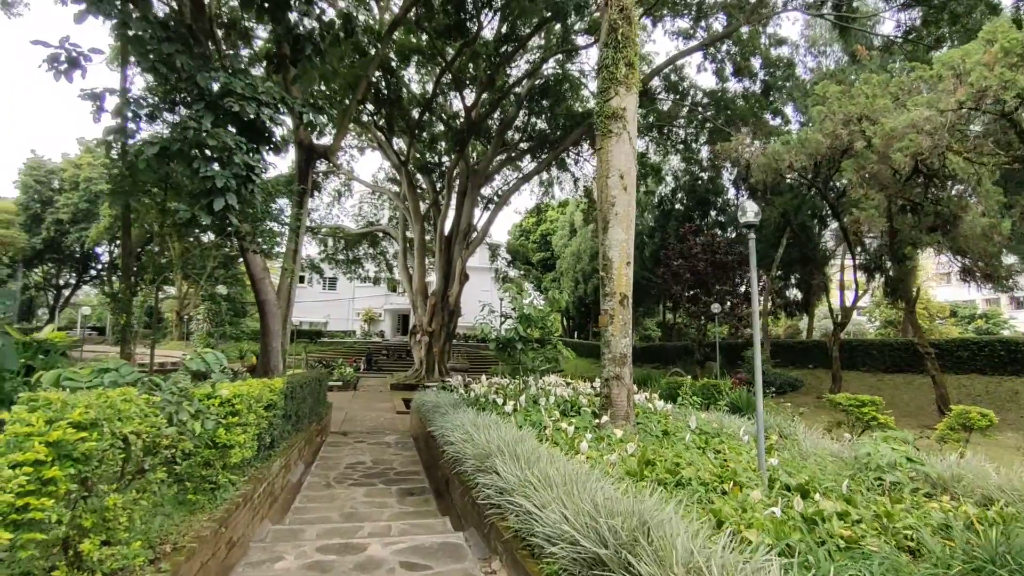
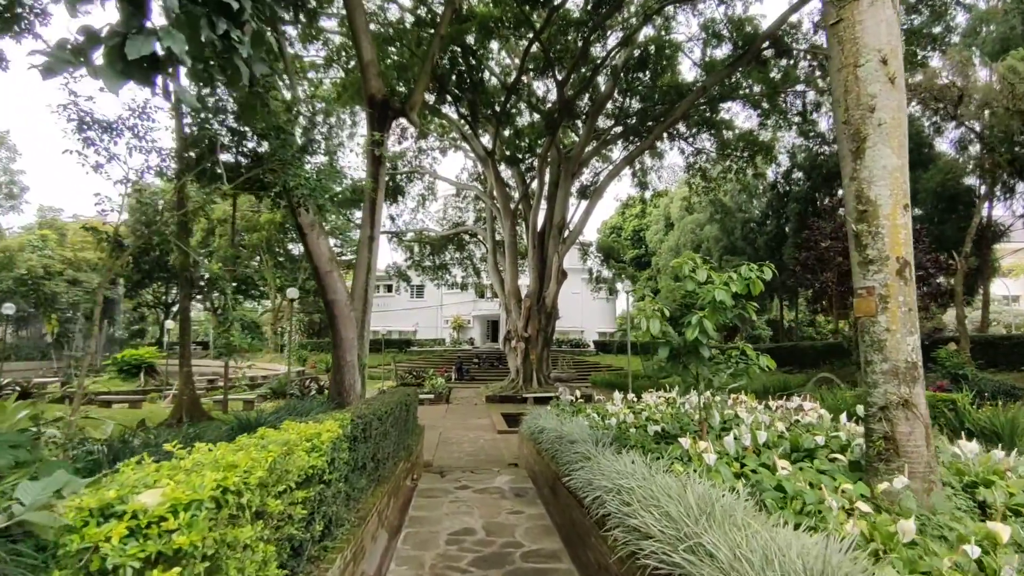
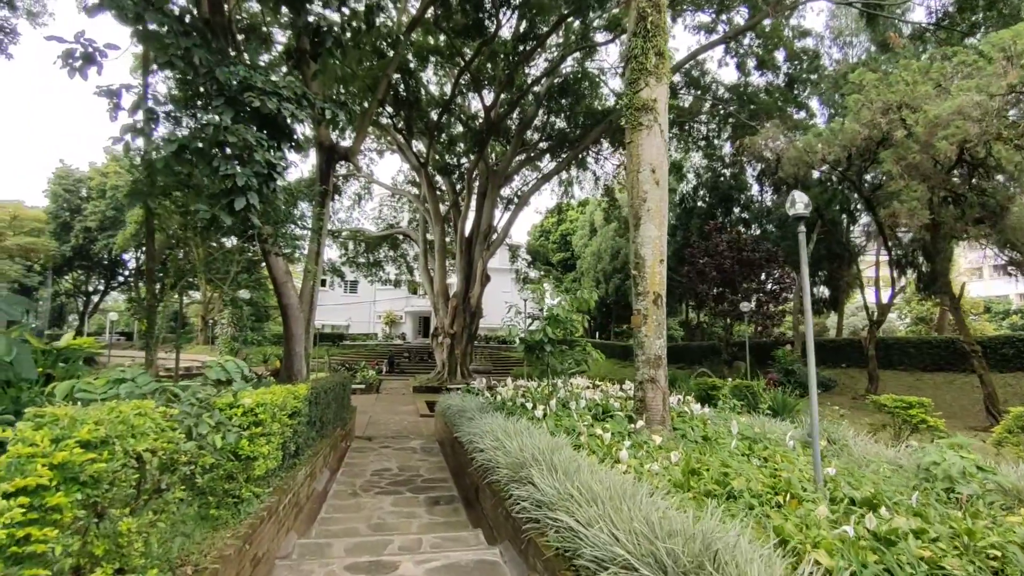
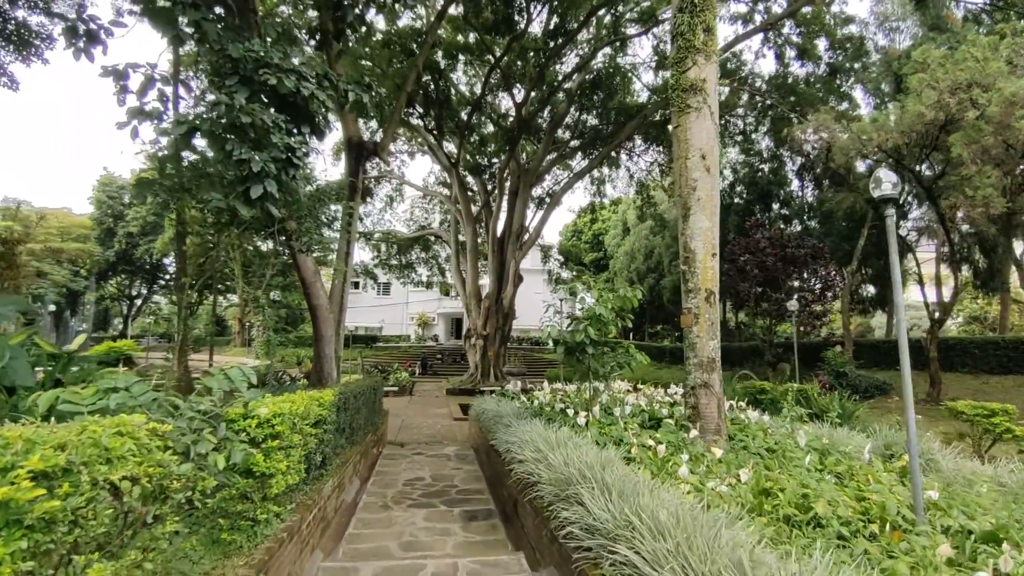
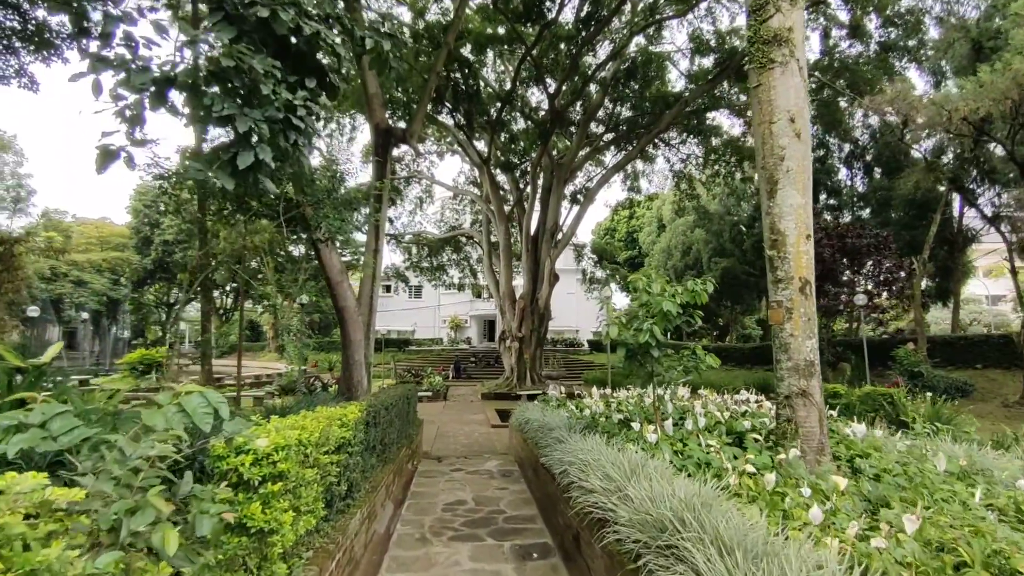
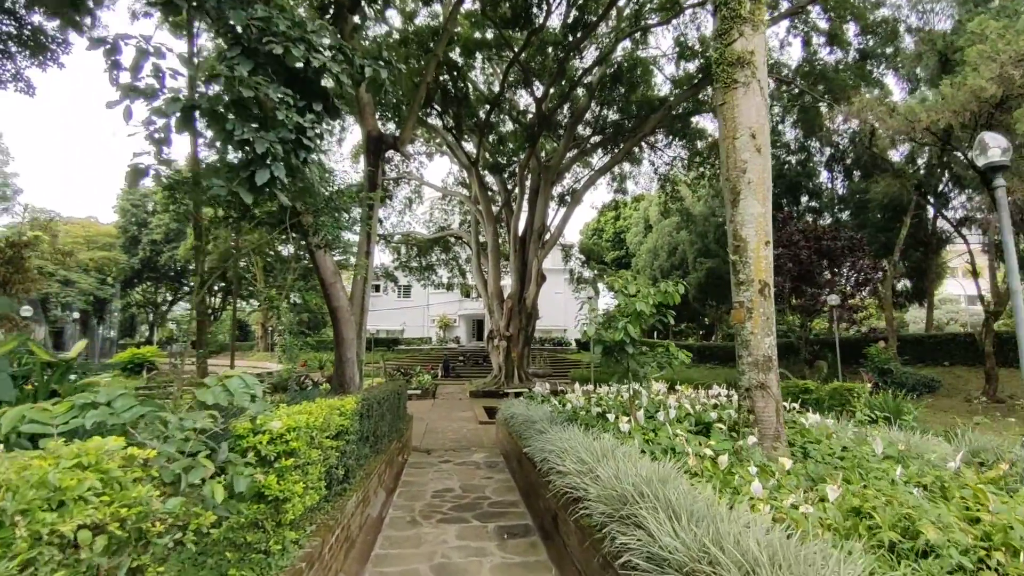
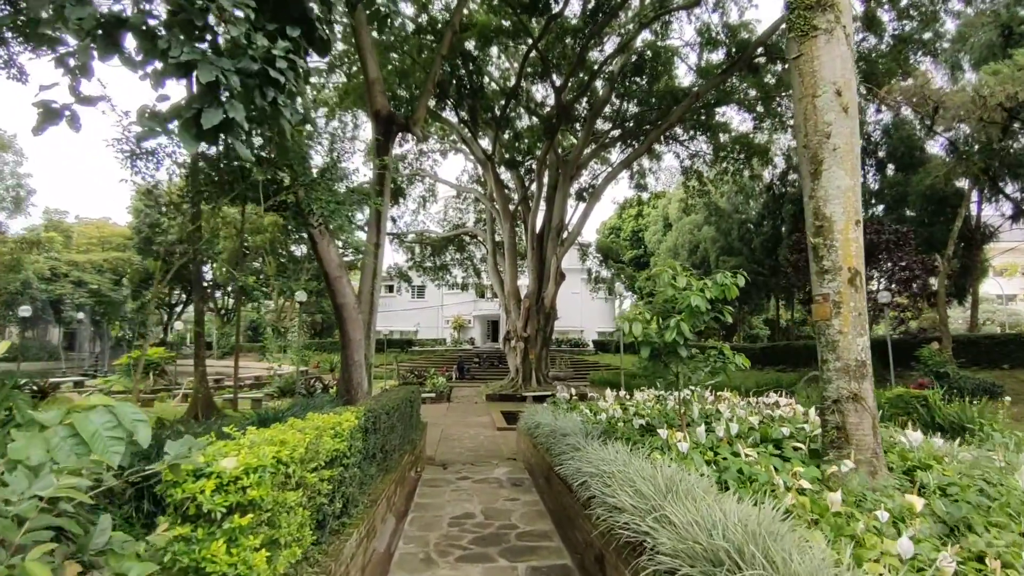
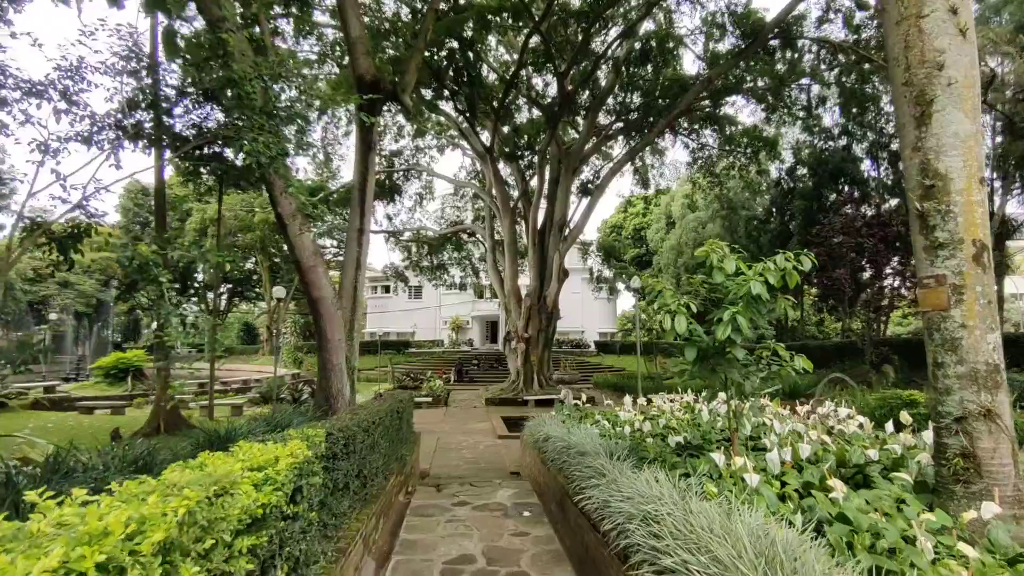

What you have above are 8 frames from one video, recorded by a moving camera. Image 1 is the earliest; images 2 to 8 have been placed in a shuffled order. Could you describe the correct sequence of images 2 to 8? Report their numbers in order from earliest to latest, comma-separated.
3, 4, 6, 5, 7, 2, 8
